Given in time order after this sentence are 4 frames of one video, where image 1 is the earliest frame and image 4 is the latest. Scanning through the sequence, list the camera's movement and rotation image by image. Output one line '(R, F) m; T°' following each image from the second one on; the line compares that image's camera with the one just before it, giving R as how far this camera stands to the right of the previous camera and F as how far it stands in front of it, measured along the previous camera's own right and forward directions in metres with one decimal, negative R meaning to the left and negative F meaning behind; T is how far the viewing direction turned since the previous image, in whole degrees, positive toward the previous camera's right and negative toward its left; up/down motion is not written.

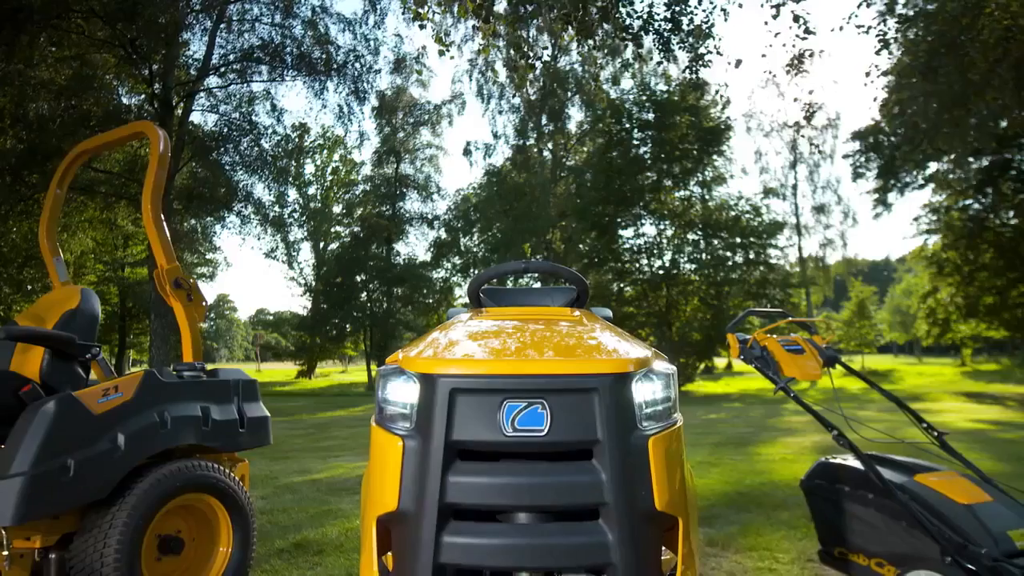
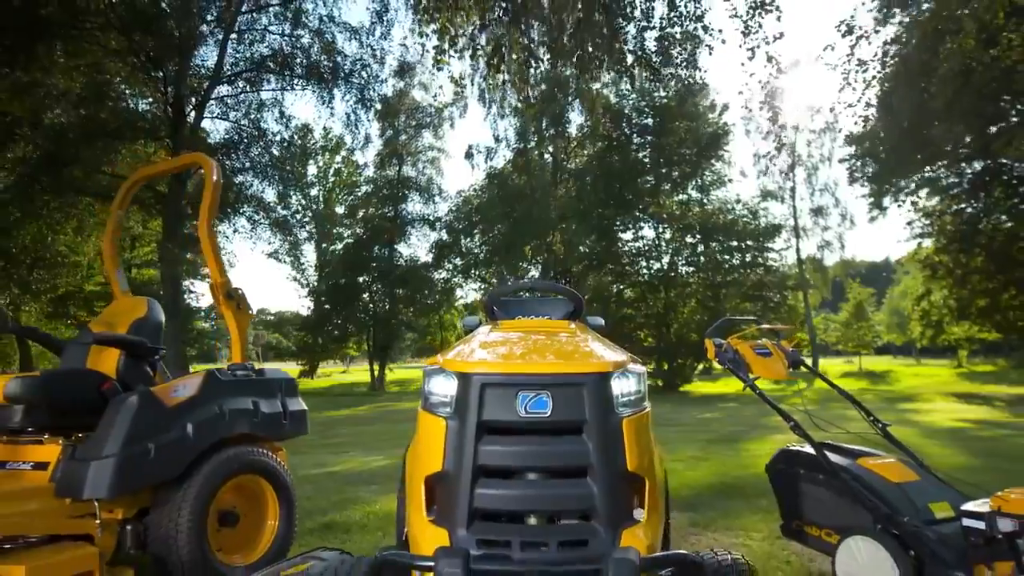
(0.0, -0.6) m; 0°
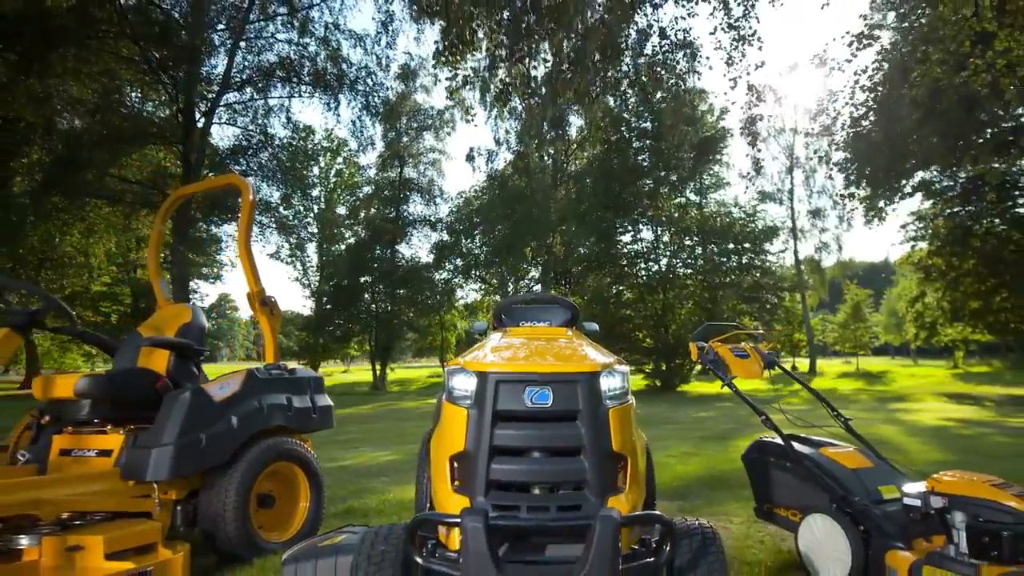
(0.0, -0.5) m; 0°
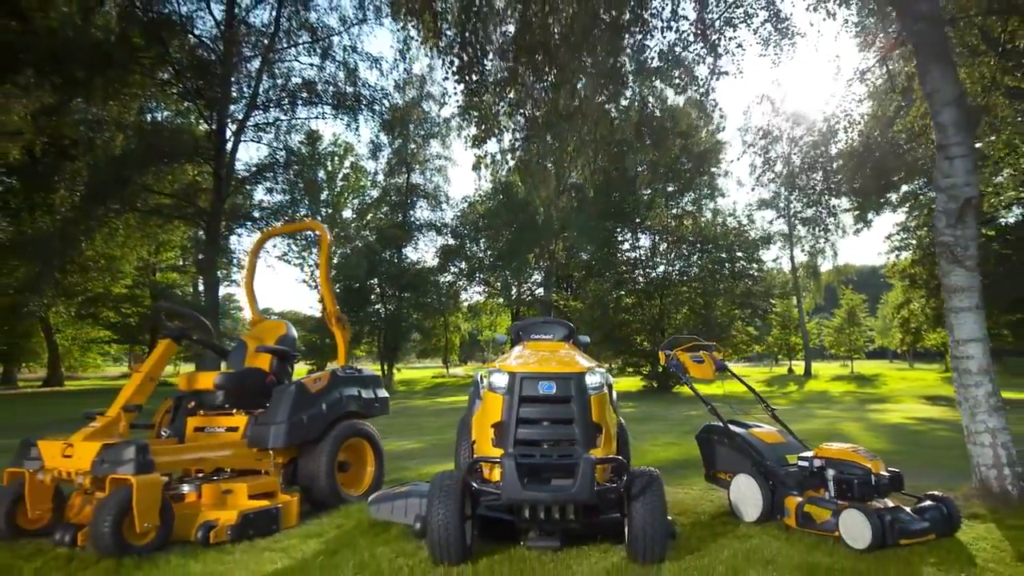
(-0.1, -1.6) m; 0°
